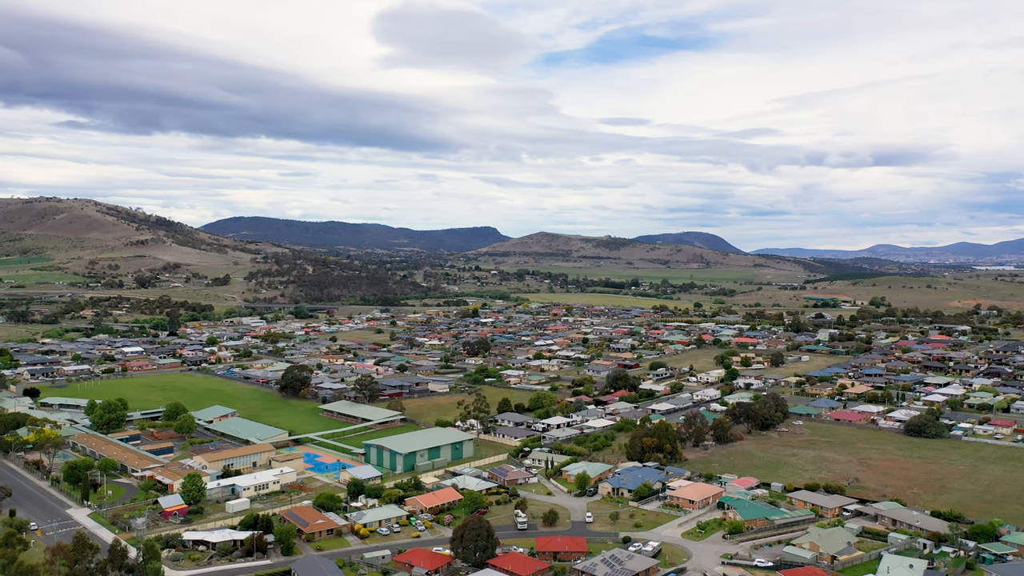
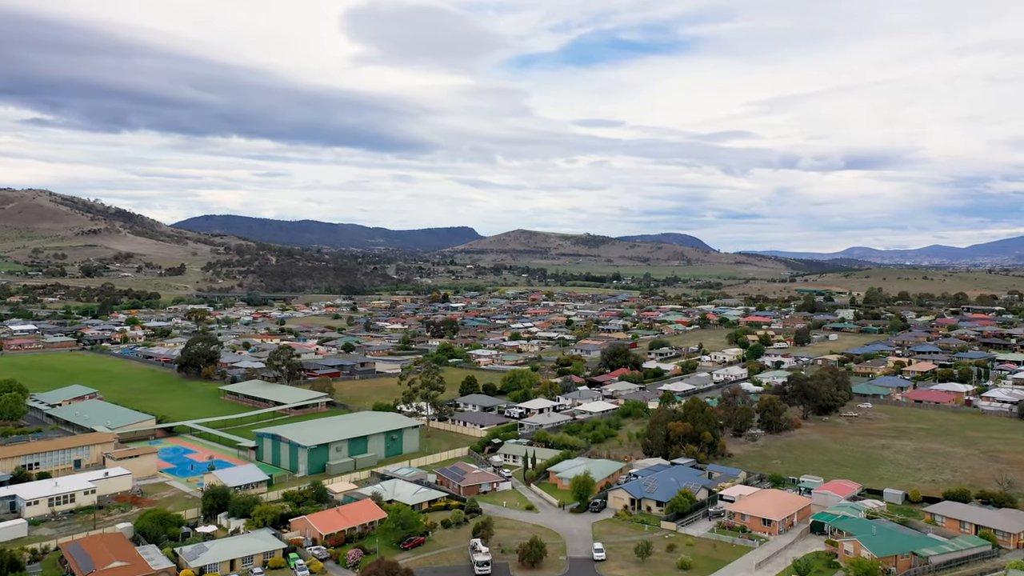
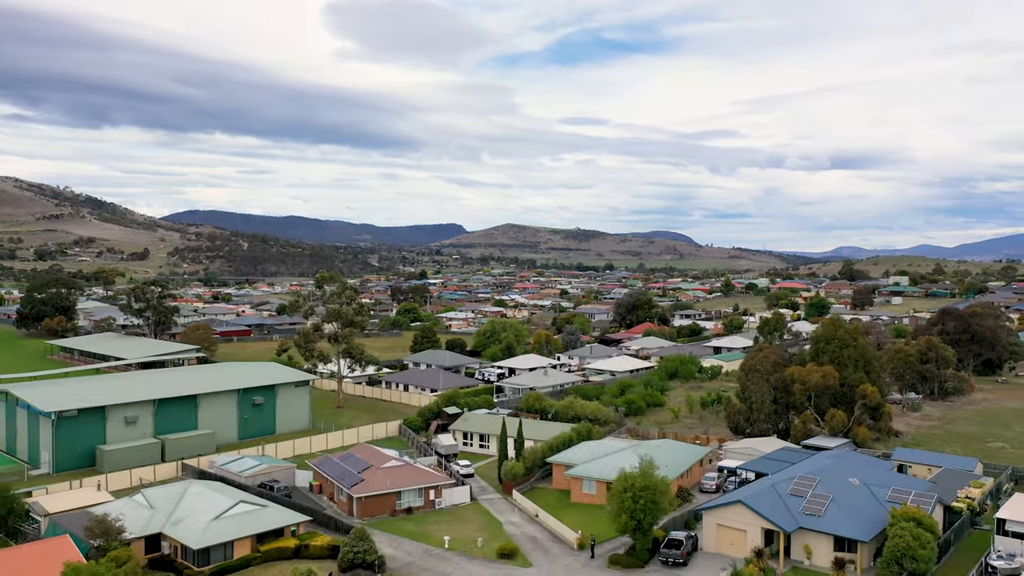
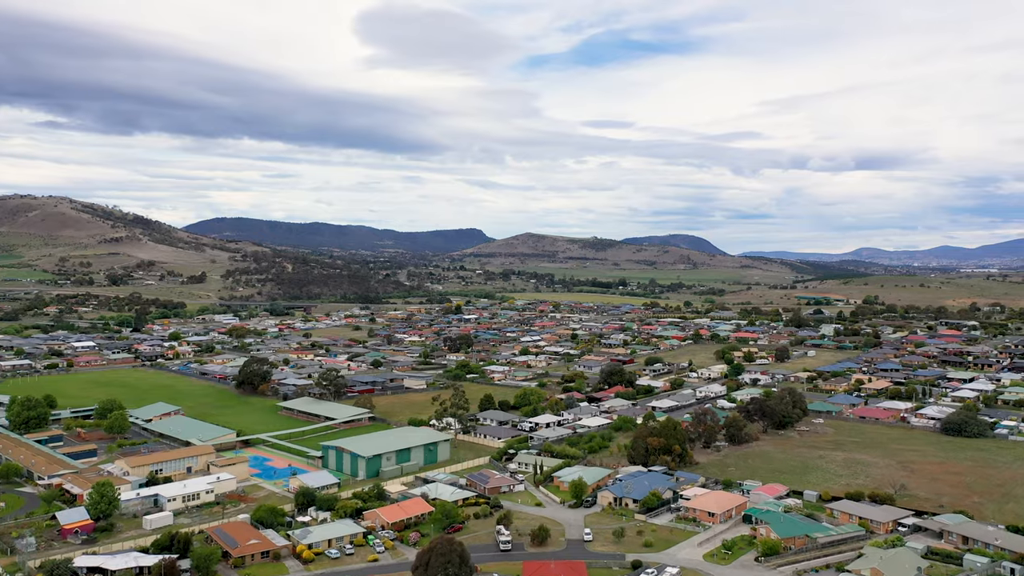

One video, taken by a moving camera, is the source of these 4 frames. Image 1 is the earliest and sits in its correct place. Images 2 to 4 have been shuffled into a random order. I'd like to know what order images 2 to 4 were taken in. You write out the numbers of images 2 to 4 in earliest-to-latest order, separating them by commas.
4, 2, 3
